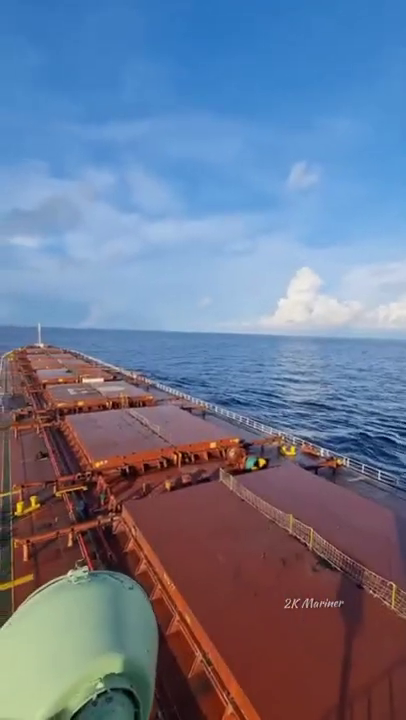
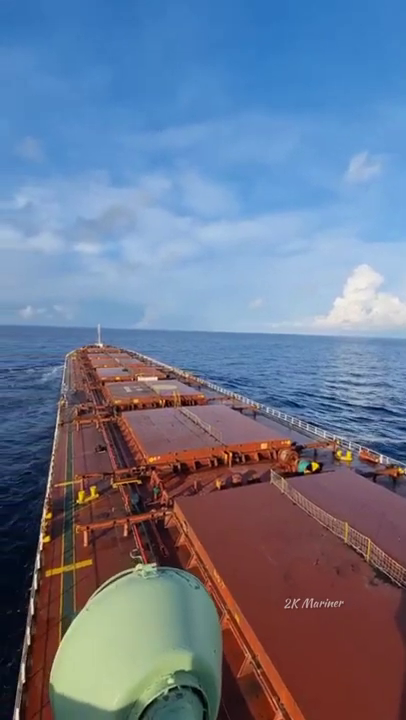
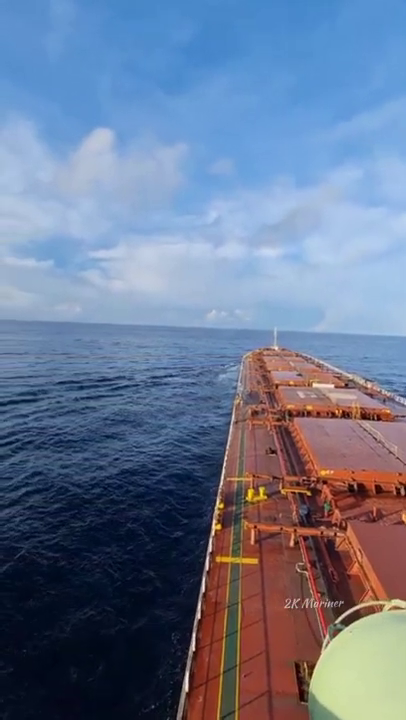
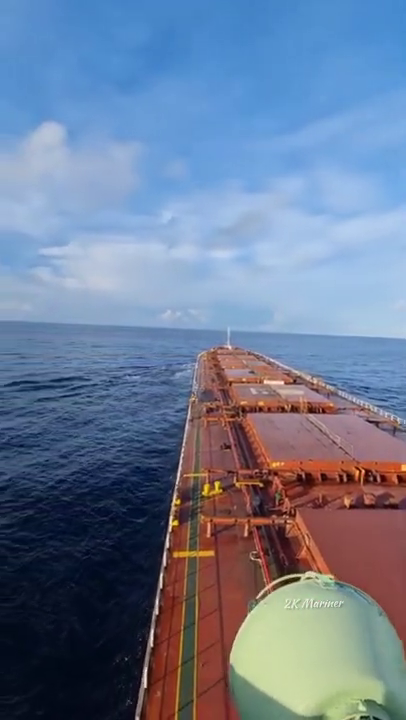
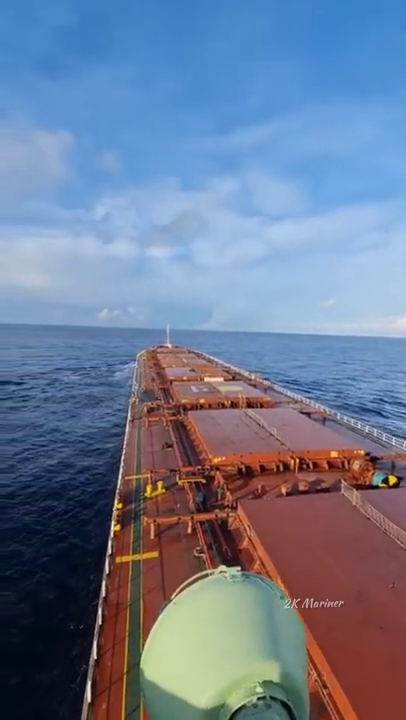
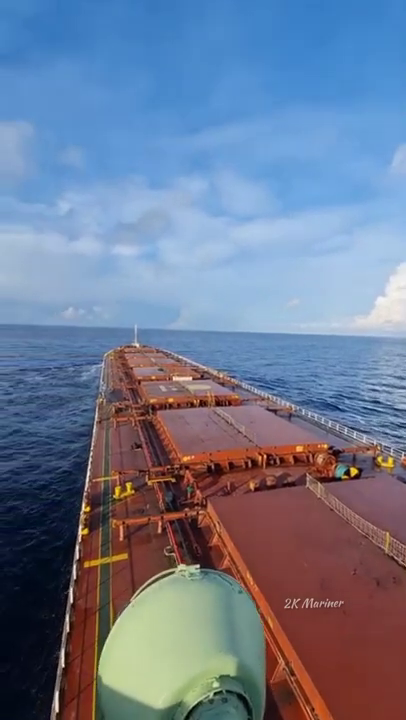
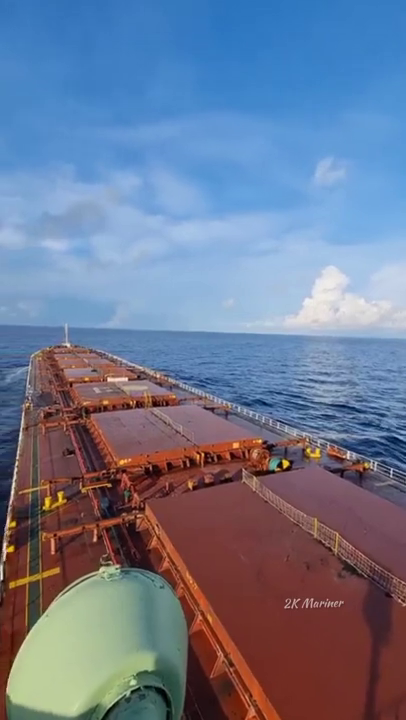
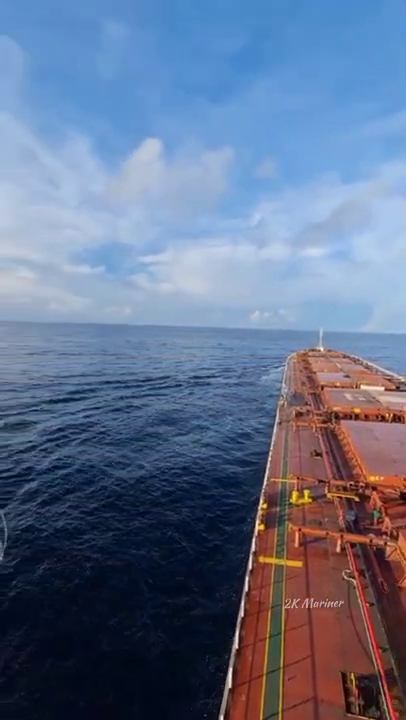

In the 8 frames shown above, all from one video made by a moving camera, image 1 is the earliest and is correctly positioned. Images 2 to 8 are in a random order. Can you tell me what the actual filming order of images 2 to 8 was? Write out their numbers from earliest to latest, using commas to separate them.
7, 2, 6, 5, 4, 3, 8
